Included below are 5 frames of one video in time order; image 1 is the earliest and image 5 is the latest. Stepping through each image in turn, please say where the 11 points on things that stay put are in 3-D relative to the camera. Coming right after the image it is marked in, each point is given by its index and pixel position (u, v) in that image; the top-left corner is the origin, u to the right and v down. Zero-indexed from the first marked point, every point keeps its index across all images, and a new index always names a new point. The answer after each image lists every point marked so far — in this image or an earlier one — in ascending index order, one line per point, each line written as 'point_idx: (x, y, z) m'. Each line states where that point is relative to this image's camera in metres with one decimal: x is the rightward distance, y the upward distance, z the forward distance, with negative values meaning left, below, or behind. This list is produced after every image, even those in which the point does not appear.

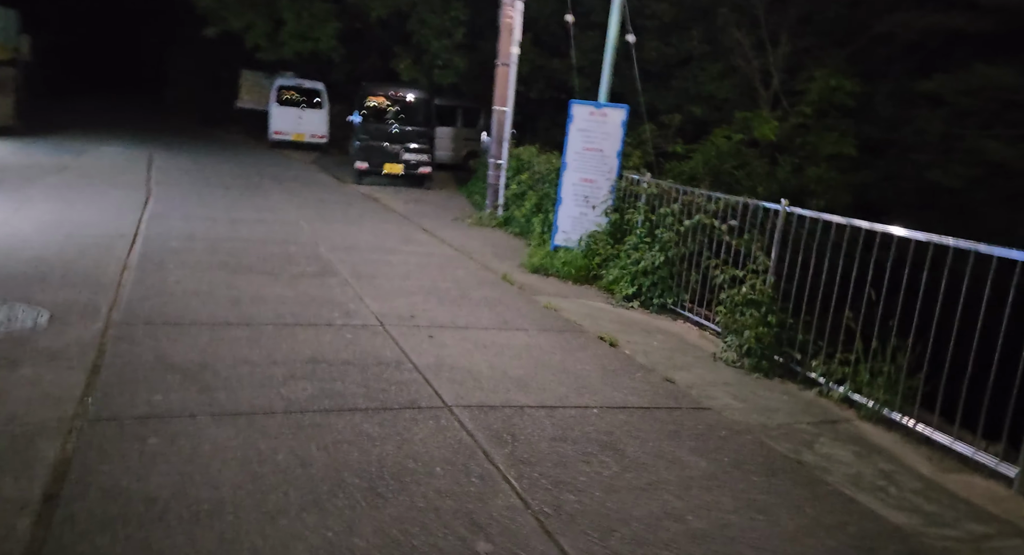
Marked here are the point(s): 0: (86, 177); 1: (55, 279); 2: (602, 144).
0: (-7.9, +1.9, +14.0) m
1: (-4.1, 0.0, +6.7) m
2: (+1.1, +1.6, +9.0) m
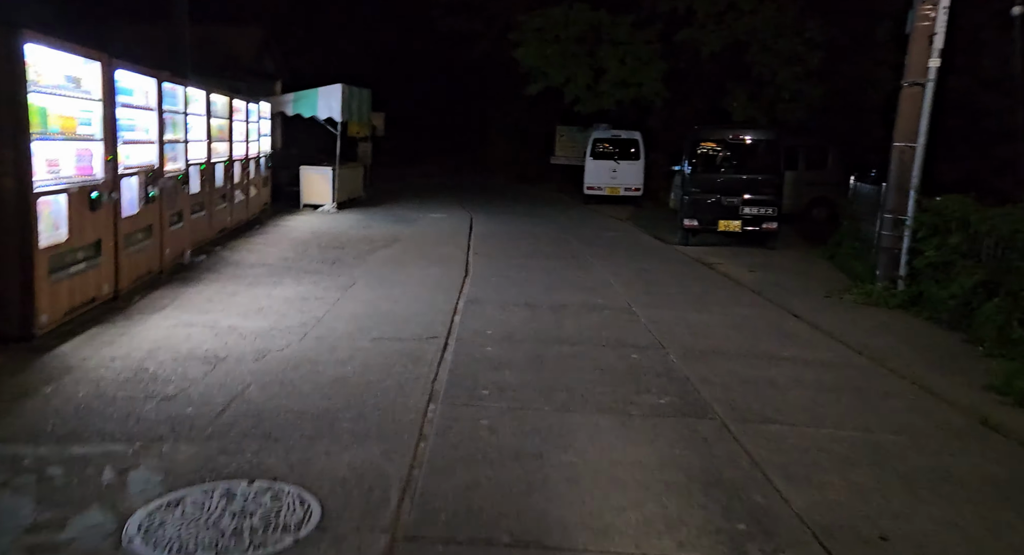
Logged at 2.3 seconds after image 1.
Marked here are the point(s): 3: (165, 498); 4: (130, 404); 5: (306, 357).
0: (-1.9, +0.5, +13.2) m
1: (-1.1, -0.9, +5.0) m
2: (+4.5, +0.6, +5.2) m
3: (-1.7, -1.1, +3.8) m
4: (-2.6, -0.8, +5.0) m
5: (-1.8, -0.7, +6.3) m
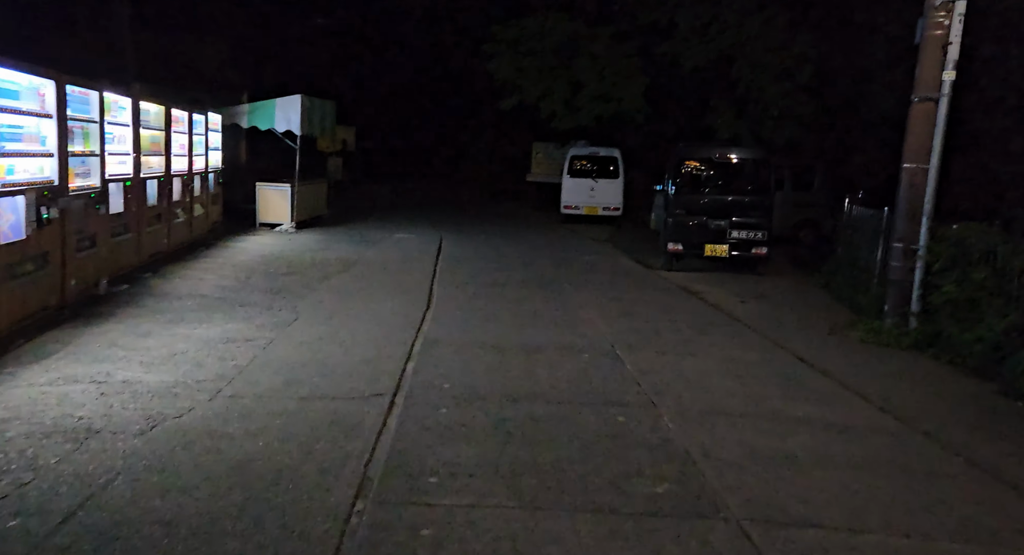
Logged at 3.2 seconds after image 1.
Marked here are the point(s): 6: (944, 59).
0: (-2.4, 0.0, +11.9) m
1: (-1.4, -1.2, +3.7) m
2: (+4.3, +0.3, +4.1) m
3: (-1.9, -1.4, +2.4) m
4: (-2.8, -1.1, +3.7) m
5: (-2.1, -1.0, +5.0) m
6: (+5.0, +2.6, +8.6) m
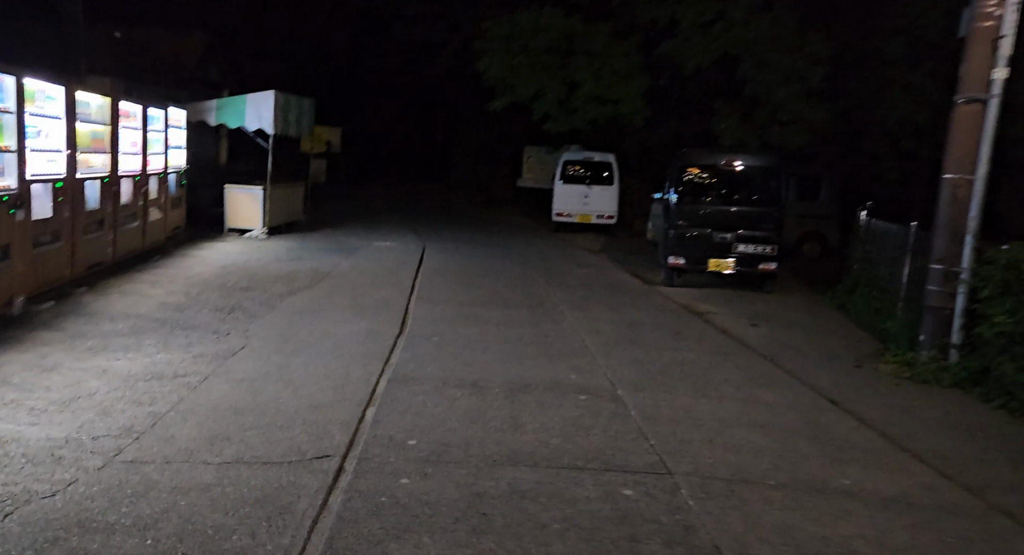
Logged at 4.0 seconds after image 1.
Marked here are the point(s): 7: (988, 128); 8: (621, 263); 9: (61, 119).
0: (-2.6, -0.2, +10.7) m
1: (-1.5, -1.4, +2.4) m
2: (+4.2, 0.0, +2.9) m
3: (-2.0, -1.5, +1.2) m
4: (-2.9, -1.3, +2.4) m
5: (-2.2, -1.2, +3.7) m
6: (+4.8, +2.3, +7.5) m
7: (+4.9, +1.5, +7.6) m
8: (+2.4, +0.3, +16.6) m
9: (-5.4, +1.9, +8.9) m
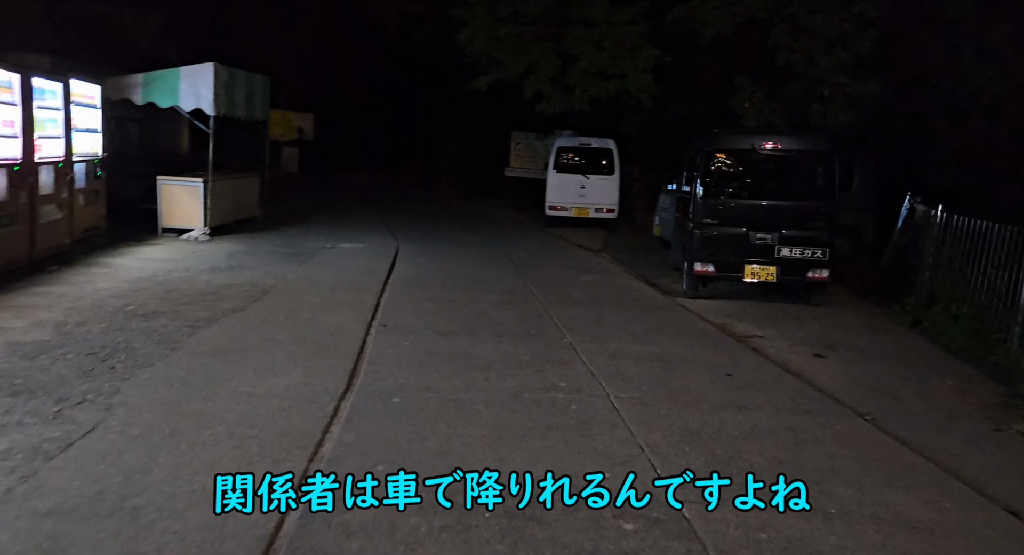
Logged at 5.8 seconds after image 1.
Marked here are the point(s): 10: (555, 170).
0: (-2.6, -0.5, +8.0) m
1: (-1.4, -1.8, -0.2) m
2: (+4.3, -0.3, +0.3) m
3: (-1.9, -1.9, -1.5) m
4: (-2.8, -1.7, -0.3) m
5: (-2.1, -1.5, +1.1) m
6: (+4.8, +2.0, +4.9) m
7: (+4.9, +1.3, +5.1) m
8: (+2.2, +0.2, +14.0) m
9: (-5.4, +1.6, +6.2) m
10: (+1.1, +2.6, +18.7) m
